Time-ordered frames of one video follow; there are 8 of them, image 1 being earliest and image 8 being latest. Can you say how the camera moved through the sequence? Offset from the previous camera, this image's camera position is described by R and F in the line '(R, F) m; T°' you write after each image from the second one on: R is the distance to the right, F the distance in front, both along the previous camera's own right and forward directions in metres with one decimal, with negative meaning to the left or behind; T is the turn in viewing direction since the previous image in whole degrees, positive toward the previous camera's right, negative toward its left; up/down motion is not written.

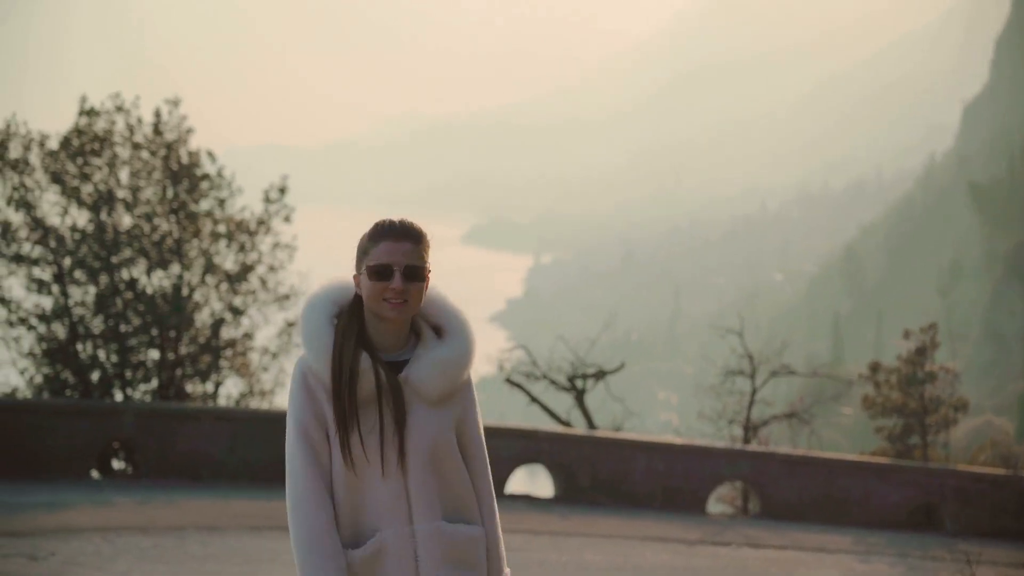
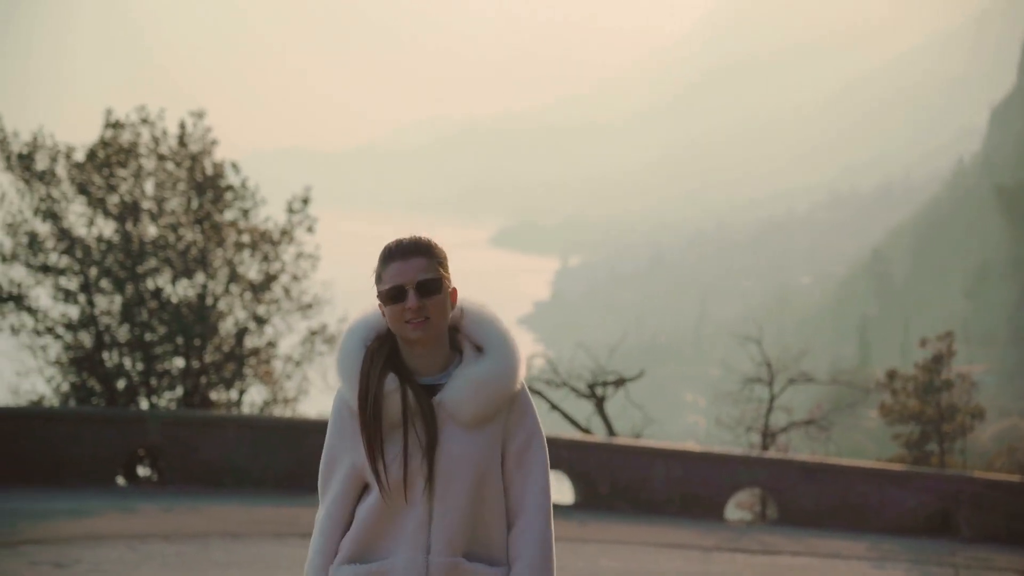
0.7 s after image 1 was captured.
(+0.1, -0.1) m; -1°
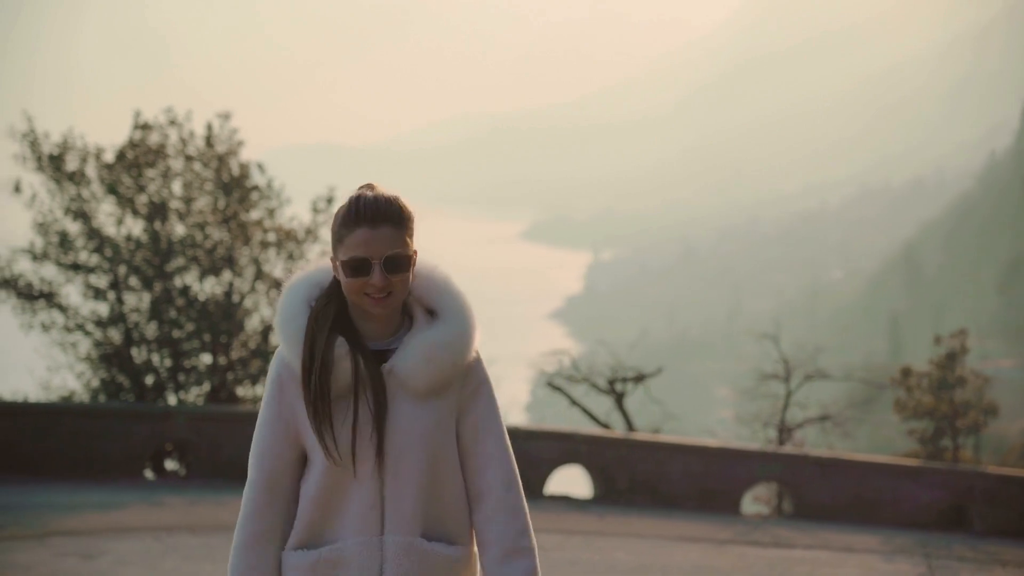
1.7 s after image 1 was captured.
(+0.1, -0.2) m; -1°
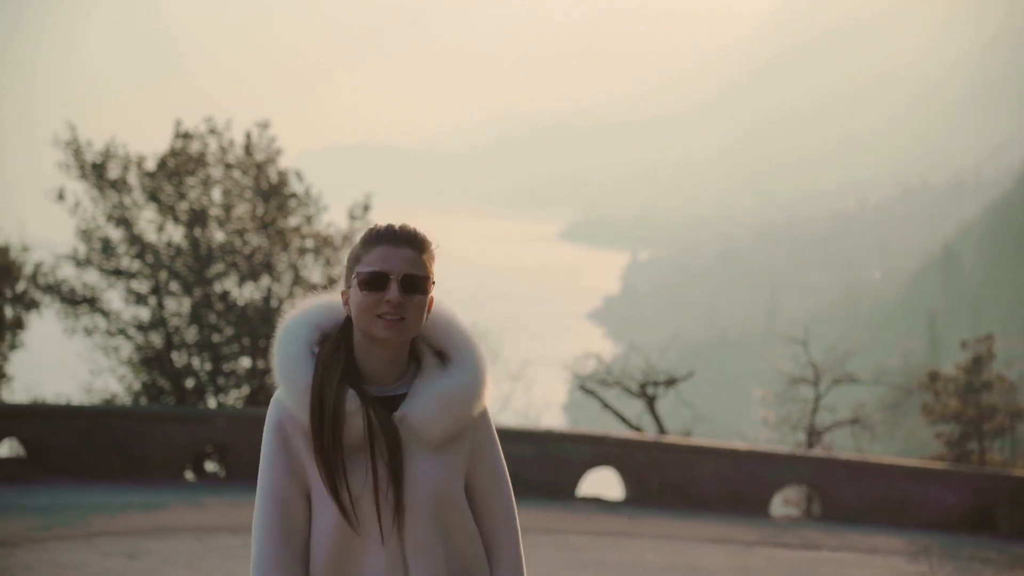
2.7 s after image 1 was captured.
(+0.1, -0.2) m; -2°
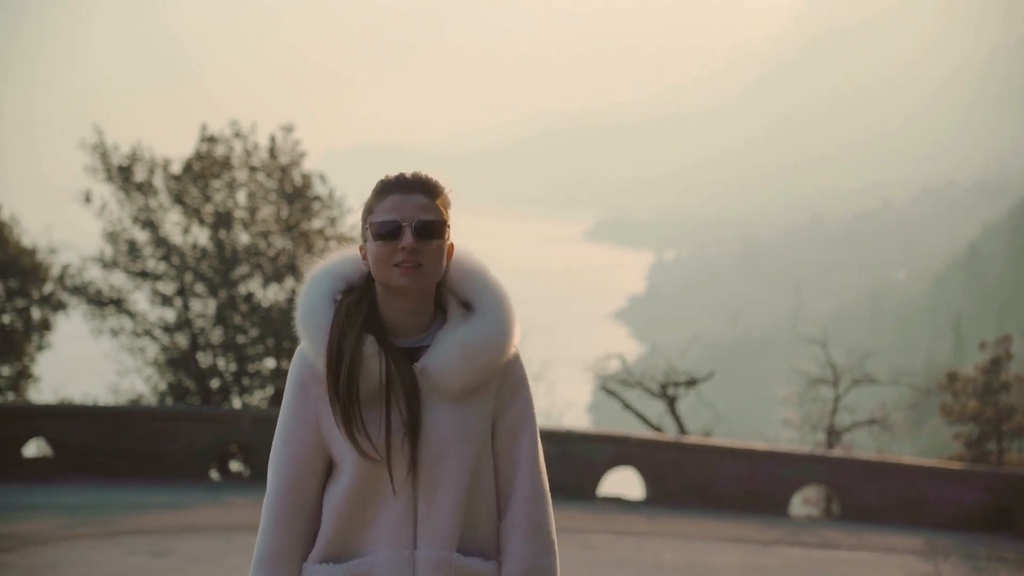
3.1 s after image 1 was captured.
(0.0, -0.1) m; -1°
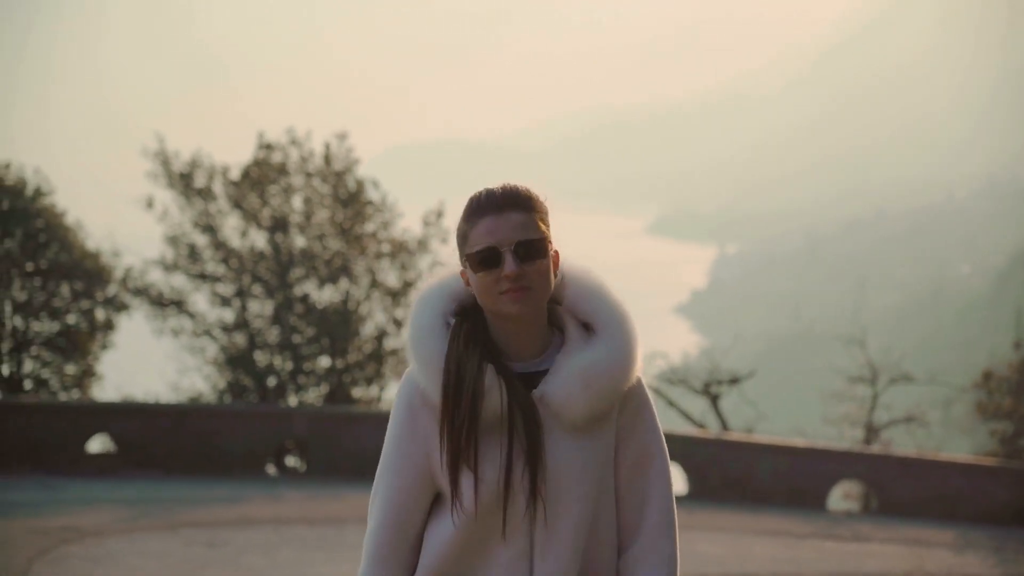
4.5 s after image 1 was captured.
(+0.1, -0.5) m; -2°
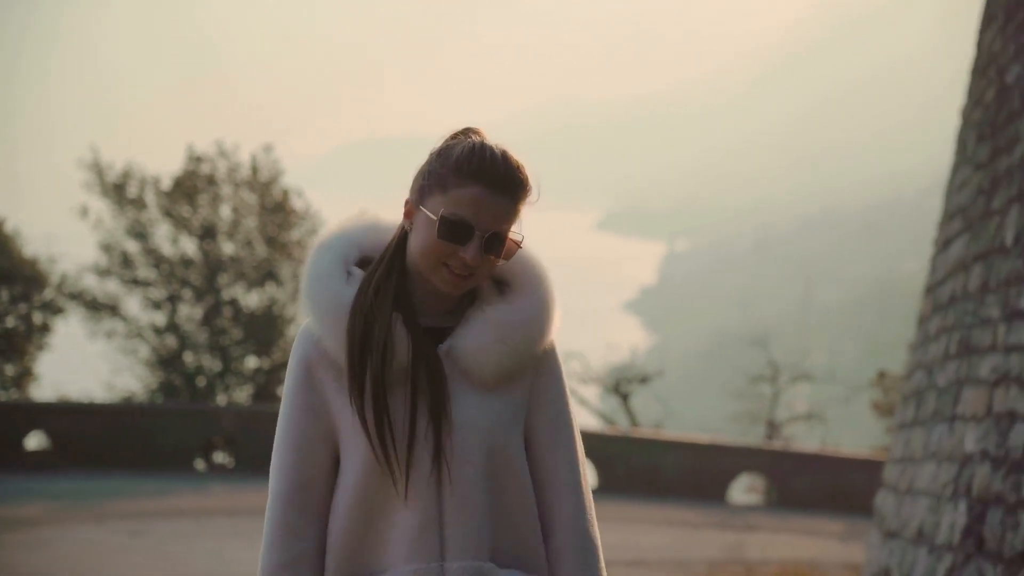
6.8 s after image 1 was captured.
(+0.4, -0.7) m; +2°
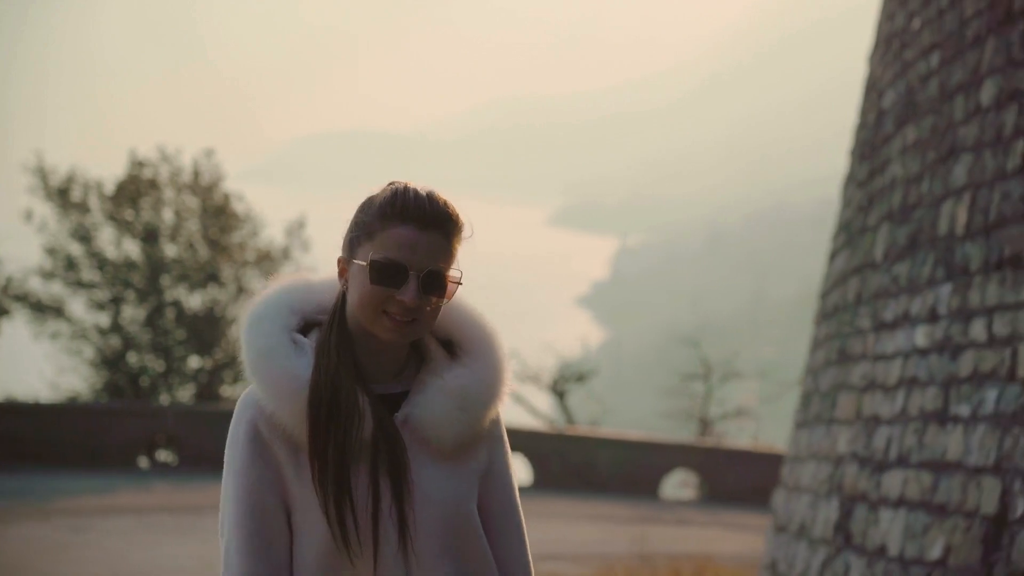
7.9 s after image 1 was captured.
(+0.3, -0.4) m; +2°
